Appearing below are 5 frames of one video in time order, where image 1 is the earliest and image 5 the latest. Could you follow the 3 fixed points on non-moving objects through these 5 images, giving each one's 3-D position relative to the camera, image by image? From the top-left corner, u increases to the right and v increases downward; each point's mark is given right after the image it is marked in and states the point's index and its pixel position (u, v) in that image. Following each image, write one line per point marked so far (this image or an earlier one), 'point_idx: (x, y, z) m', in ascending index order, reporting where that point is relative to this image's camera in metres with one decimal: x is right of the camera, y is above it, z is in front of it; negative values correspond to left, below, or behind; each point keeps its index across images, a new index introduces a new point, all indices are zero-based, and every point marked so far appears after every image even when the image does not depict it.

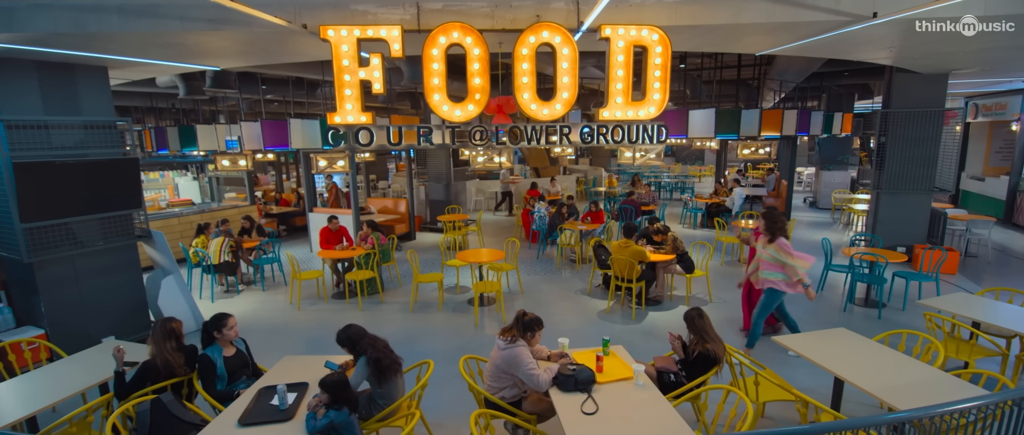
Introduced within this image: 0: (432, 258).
0: (-1.6, -0.8, +9.3) m
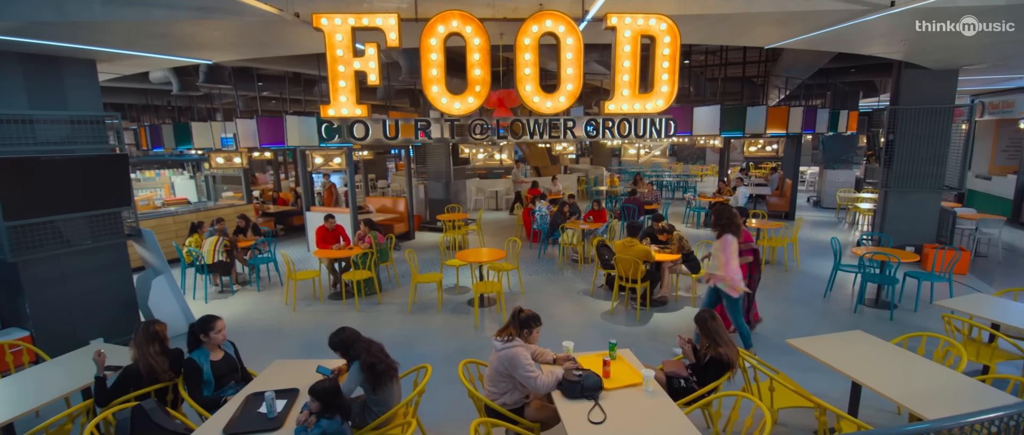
0: (-1.6, -0.8, +9.1) m
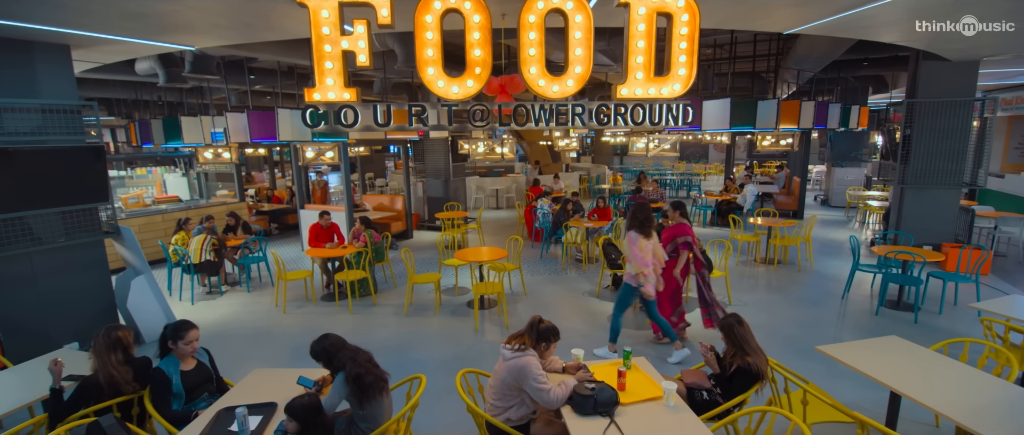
0: (-1.6, -0.8, +8.8) m
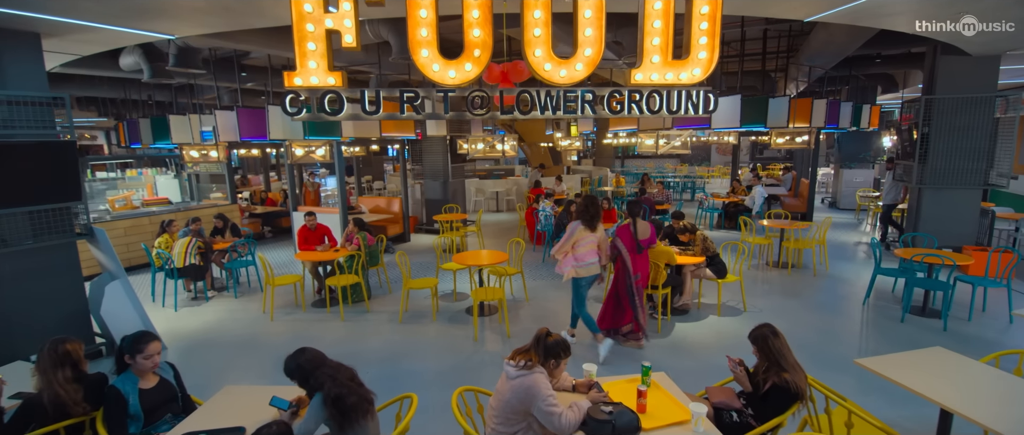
0: (-1.6, -0.8, +8.4) m
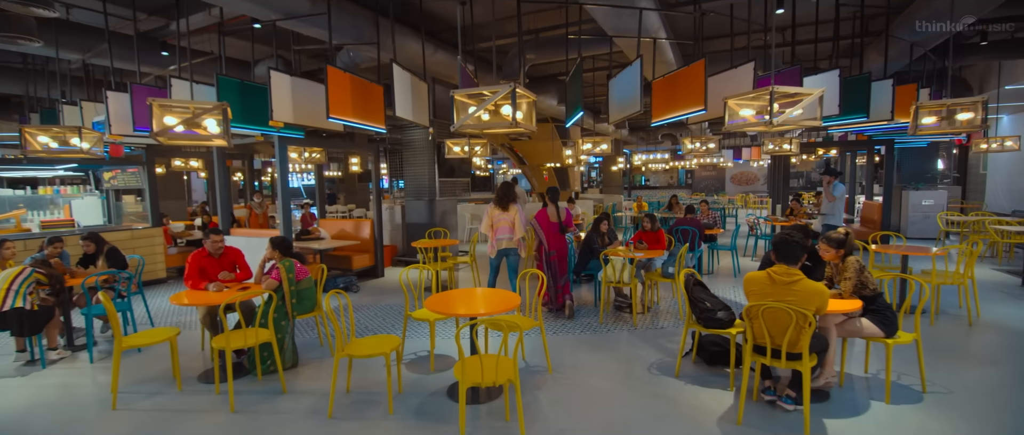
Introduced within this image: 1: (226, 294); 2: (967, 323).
0: (-1.5, -1.1, +6.0) m
1: (-2.4, -0.6, +3.8) m
2: (+4.9, -1.1, +5.0) m
